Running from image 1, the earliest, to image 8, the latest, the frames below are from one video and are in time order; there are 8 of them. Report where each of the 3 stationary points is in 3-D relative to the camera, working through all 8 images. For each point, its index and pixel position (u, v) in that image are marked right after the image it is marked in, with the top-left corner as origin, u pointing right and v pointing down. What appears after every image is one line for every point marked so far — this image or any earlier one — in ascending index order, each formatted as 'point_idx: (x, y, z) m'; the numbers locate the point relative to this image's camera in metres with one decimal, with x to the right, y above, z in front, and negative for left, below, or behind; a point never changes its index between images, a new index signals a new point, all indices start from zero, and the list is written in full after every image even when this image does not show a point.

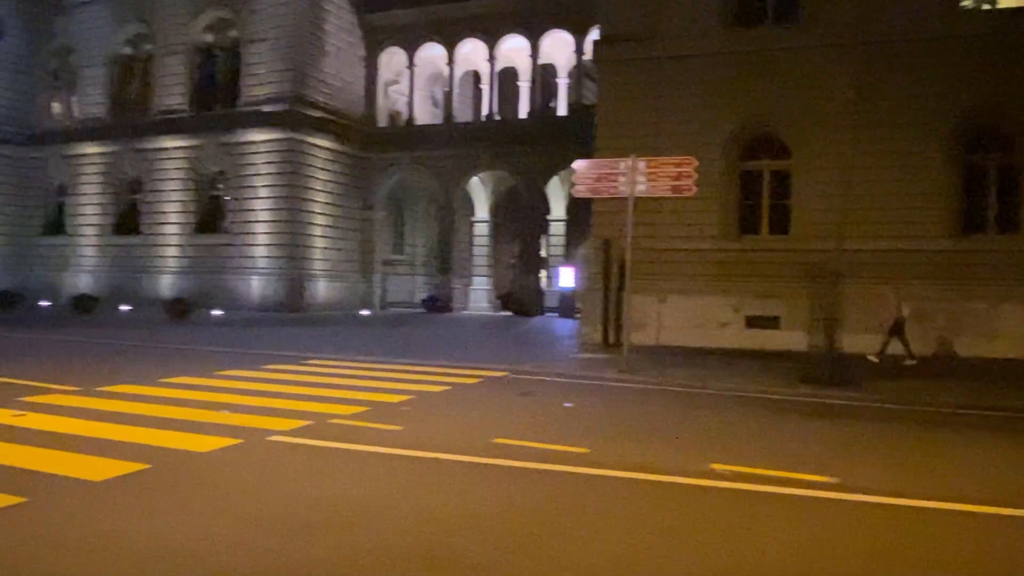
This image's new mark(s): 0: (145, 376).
0: (-7.5, -1.8, +12.0) m
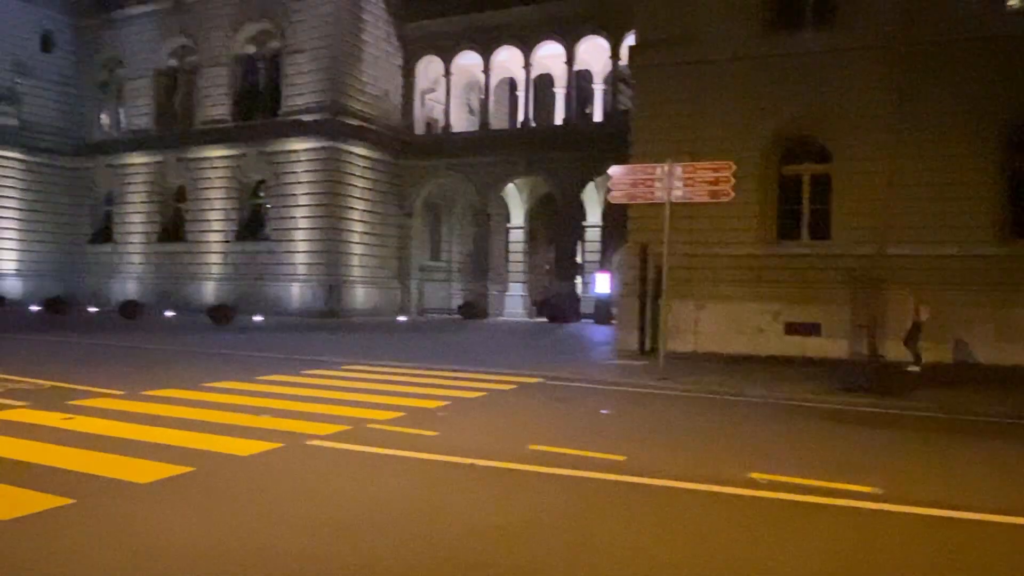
0: (-6.8, -1.9, +12.2) m
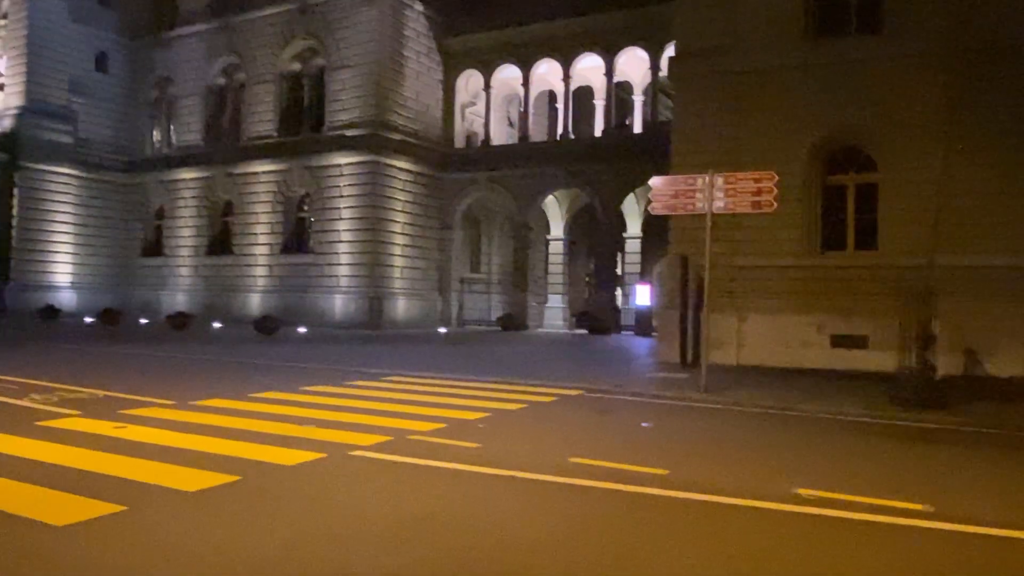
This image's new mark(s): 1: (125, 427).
0: (-5.9, -2.2, +12.4) m
1: (-7.0, -2.5, +9.9) m
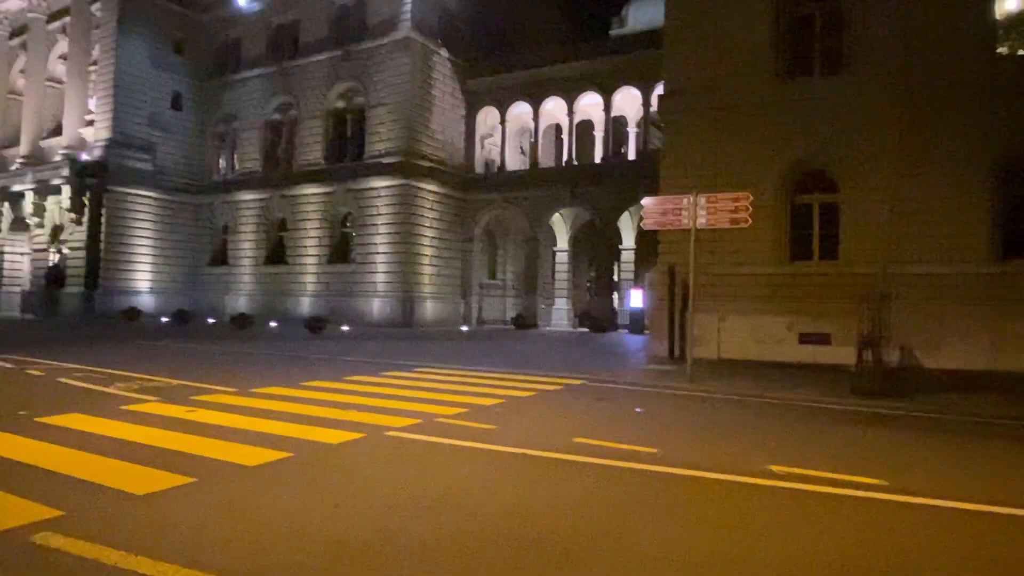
0: (-5.6, -2.3, +14.5) m
1: (-6.7, -2.6, +12.0) m
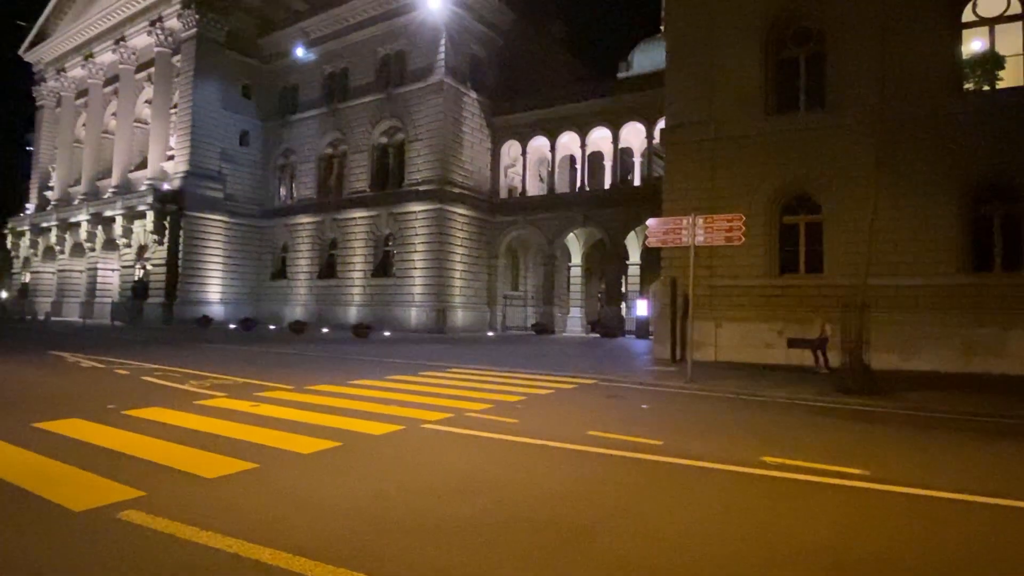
0: (-5.0, -2.6, +16.7) m
1: (-6.2, -2.9, +14.2) m
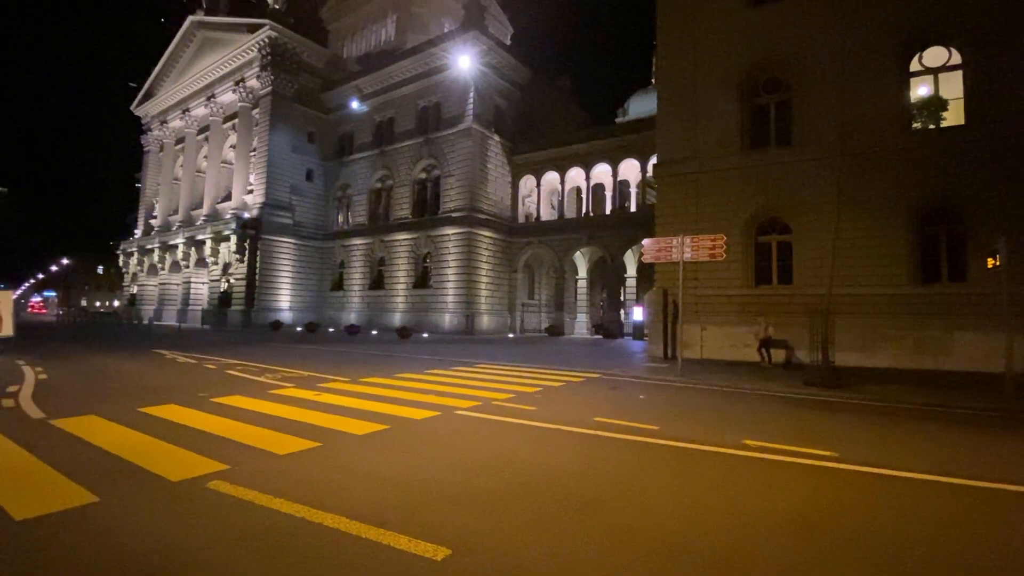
0: (-4.4, -3.0, +20.1) m
1: (-5.7, -3.2, +17.7) m
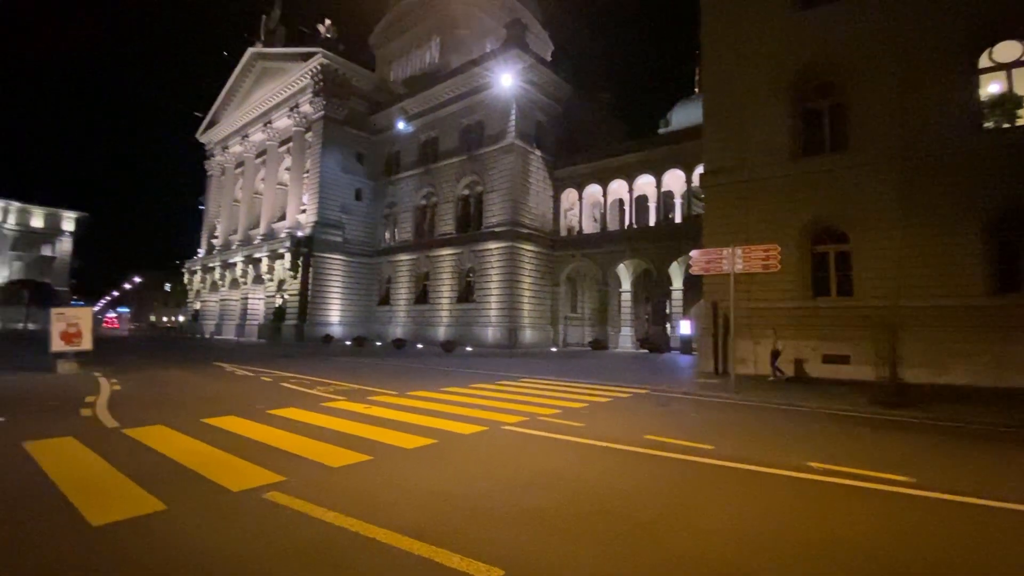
0: (-2.9, -3.5, +20.3) m
1: (-4.4, -3.6, +18.1) m
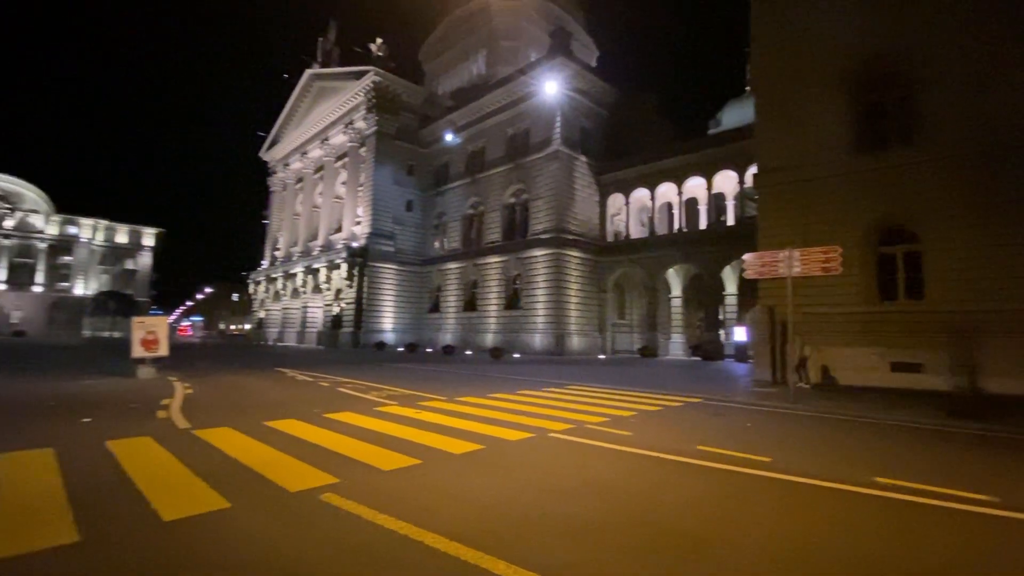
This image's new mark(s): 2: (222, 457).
0: (-1.1, -3.8, +20.5) m
1: (-2.9, -3.9, +18.4) m
2: (-6.1, -3.5, +11.9) m
